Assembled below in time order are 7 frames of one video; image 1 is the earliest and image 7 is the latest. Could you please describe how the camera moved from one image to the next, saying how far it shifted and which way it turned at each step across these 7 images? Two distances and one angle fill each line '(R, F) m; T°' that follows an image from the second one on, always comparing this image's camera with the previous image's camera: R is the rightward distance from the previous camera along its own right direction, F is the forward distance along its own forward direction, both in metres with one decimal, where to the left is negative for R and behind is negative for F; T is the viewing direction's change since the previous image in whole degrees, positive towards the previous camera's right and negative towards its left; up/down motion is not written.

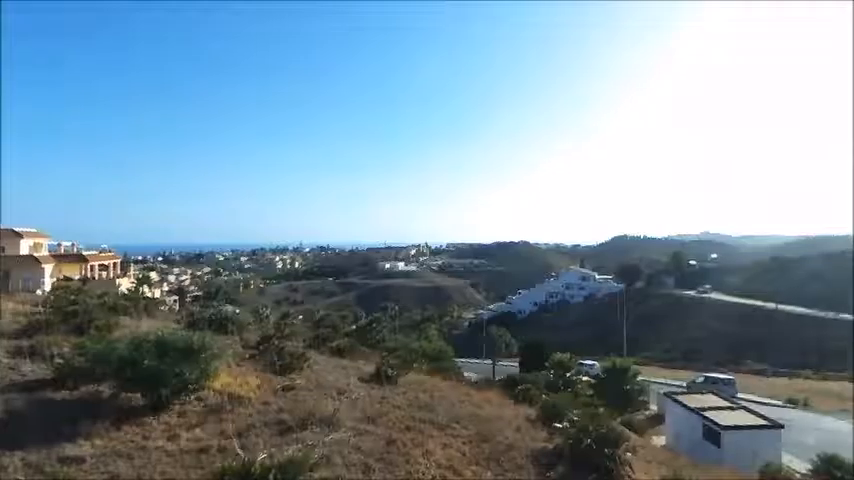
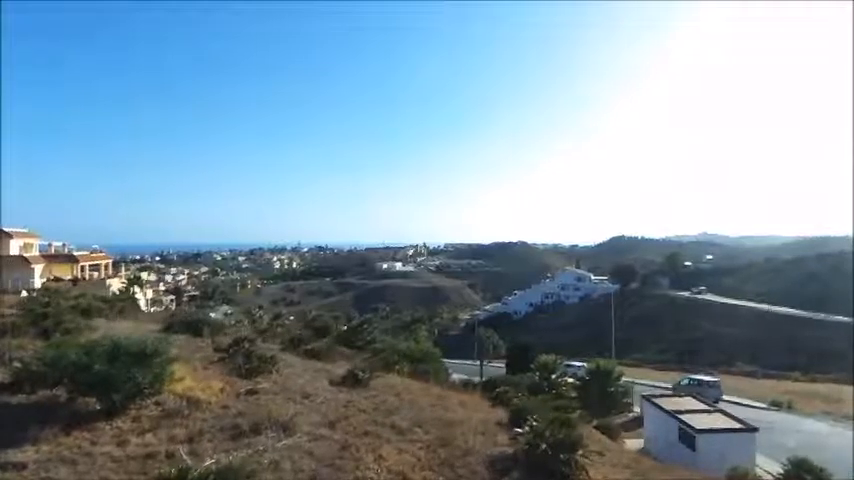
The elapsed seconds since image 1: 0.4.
(+0.2, 0.0) m; 0°
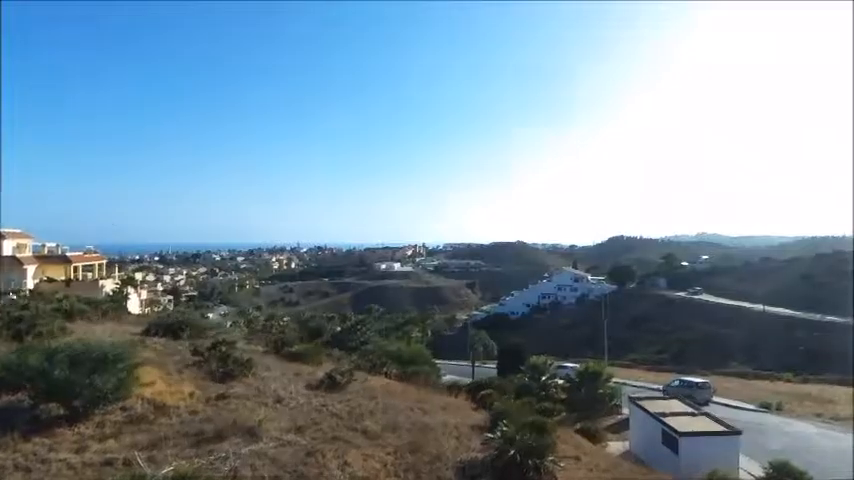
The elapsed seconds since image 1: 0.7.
(+0.1, 0.0) m; 0°
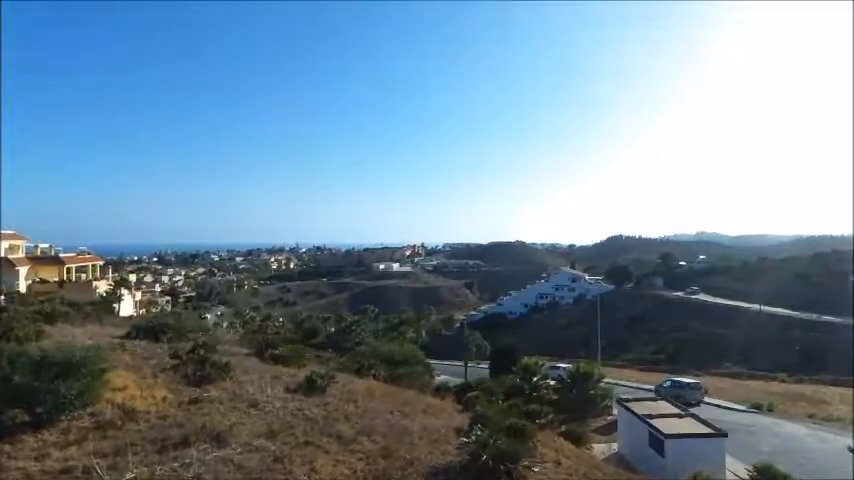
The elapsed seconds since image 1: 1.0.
(+0.1, 0.0) m; 0°
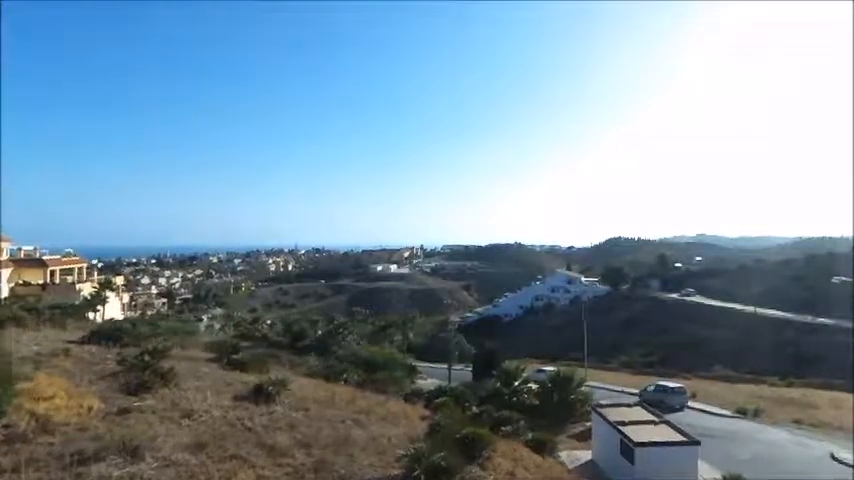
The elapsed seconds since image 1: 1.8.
(+0.3, +0.2) m; 0°
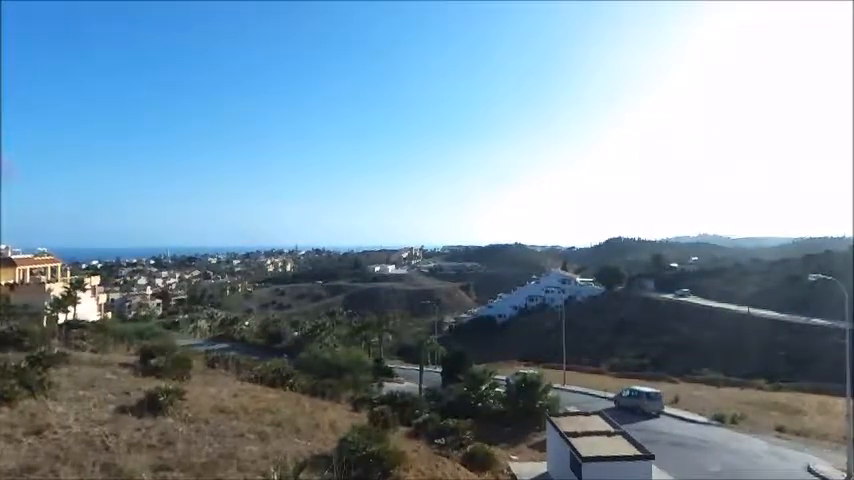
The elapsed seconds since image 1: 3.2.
(+0.5, +0.5) m; 0°
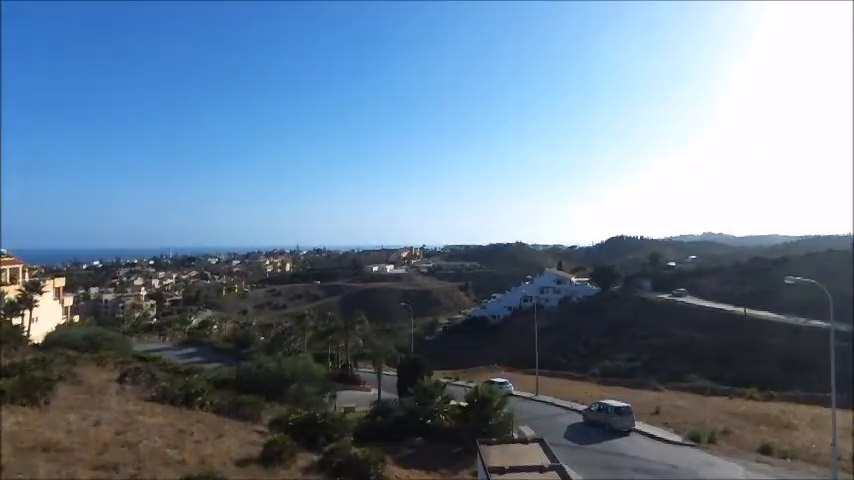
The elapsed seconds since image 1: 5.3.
(+0.7, +0.9) m; 0°
